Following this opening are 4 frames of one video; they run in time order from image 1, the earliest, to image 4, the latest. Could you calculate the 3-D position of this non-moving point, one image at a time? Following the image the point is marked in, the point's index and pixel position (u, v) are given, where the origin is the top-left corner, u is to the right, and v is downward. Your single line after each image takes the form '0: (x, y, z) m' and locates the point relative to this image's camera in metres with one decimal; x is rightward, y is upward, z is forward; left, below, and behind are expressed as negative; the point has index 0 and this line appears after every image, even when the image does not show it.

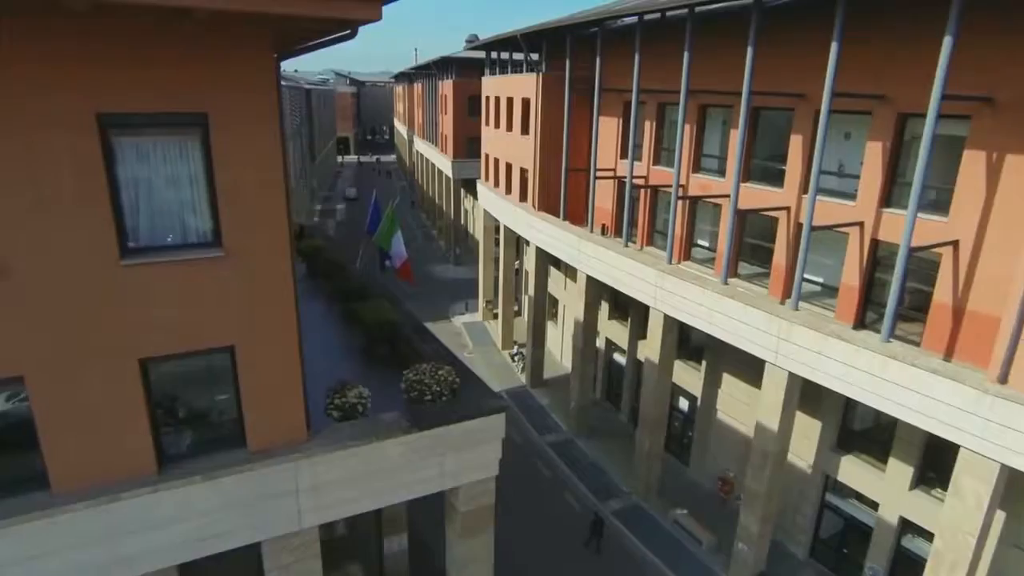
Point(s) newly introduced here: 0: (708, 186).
0: (+6.0, +3.1, +18.9) m
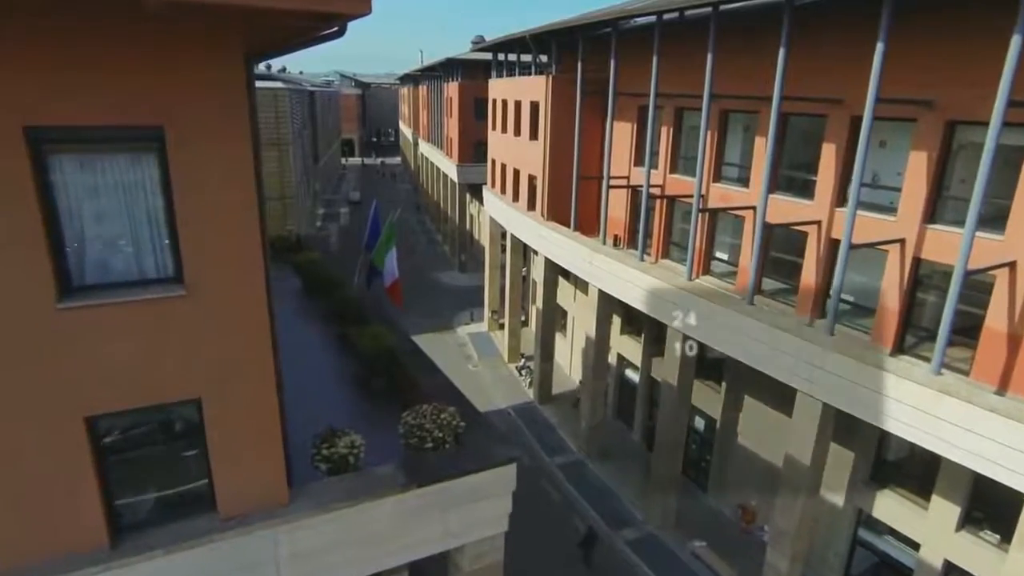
0: (+6.2, +2.6, +17.7) m
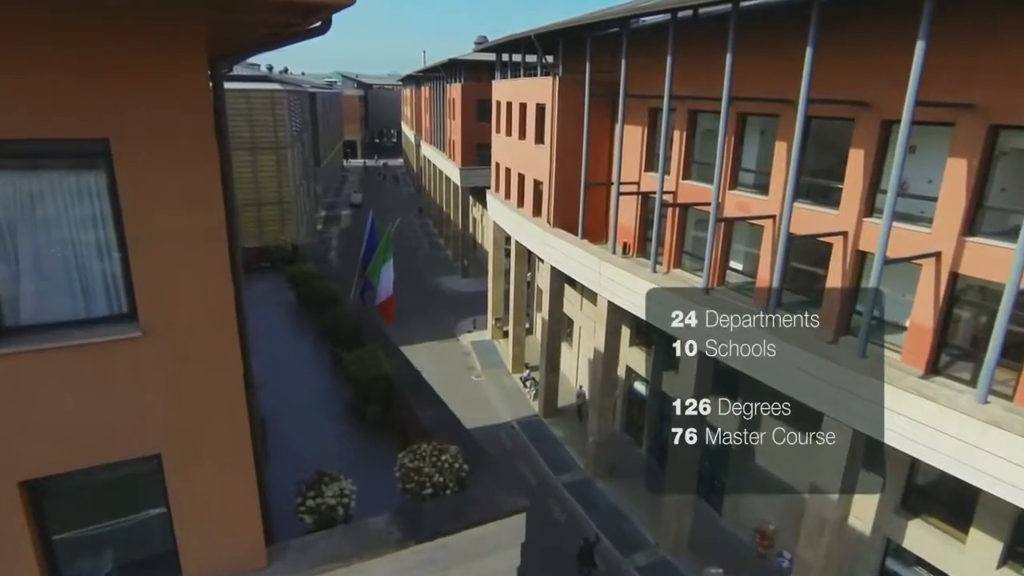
0: (+6.4, +2.2, +16.7) m
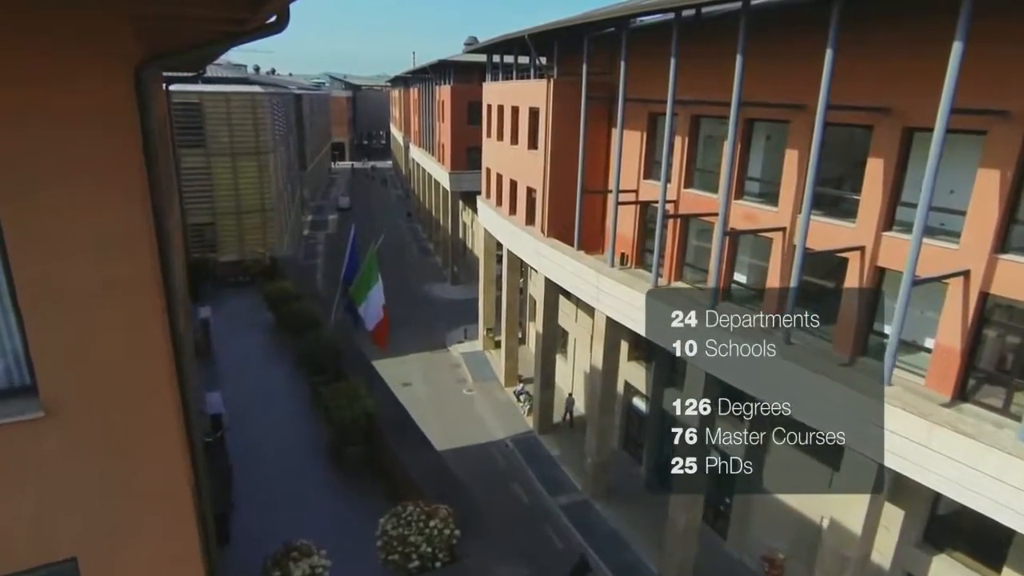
0: (+6.2, +1.8, +15.8) m
